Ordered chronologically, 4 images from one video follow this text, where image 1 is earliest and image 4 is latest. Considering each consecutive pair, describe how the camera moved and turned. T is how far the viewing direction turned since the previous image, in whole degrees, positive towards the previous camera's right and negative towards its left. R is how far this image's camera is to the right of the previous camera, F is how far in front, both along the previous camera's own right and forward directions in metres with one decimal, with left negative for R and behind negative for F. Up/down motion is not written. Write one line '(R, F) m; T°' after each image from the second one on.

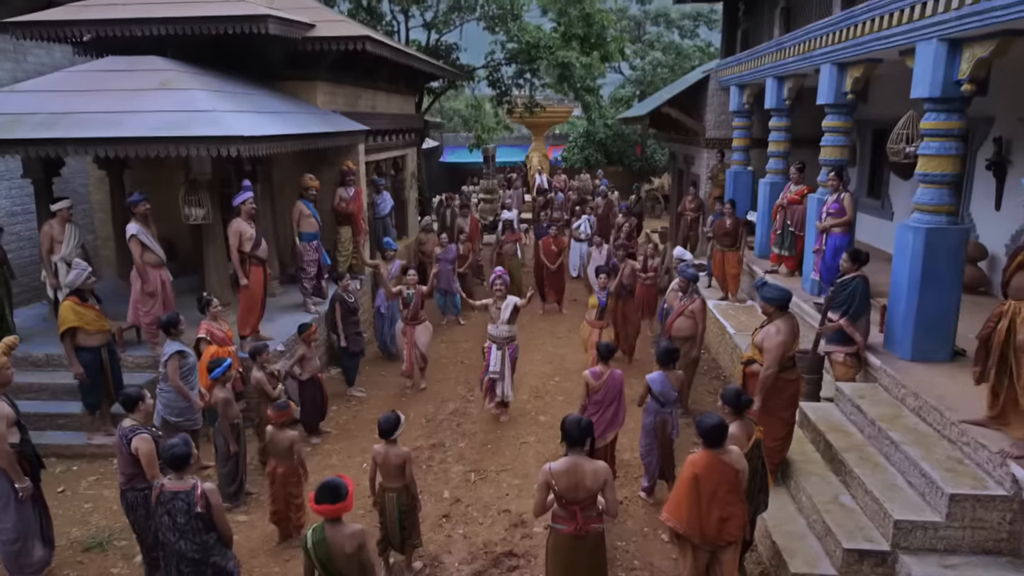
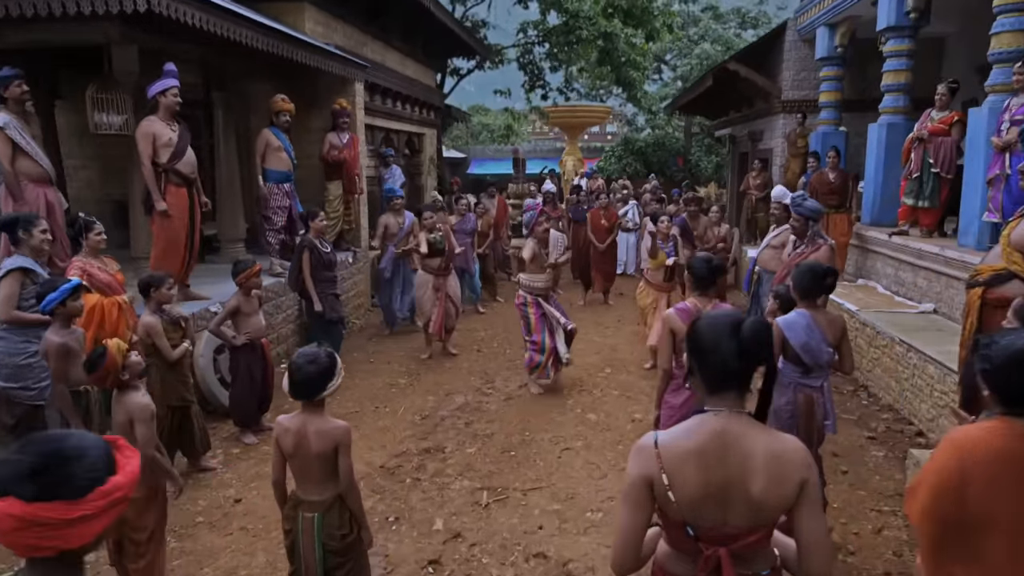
(-0.1, +2.6) m; -2°
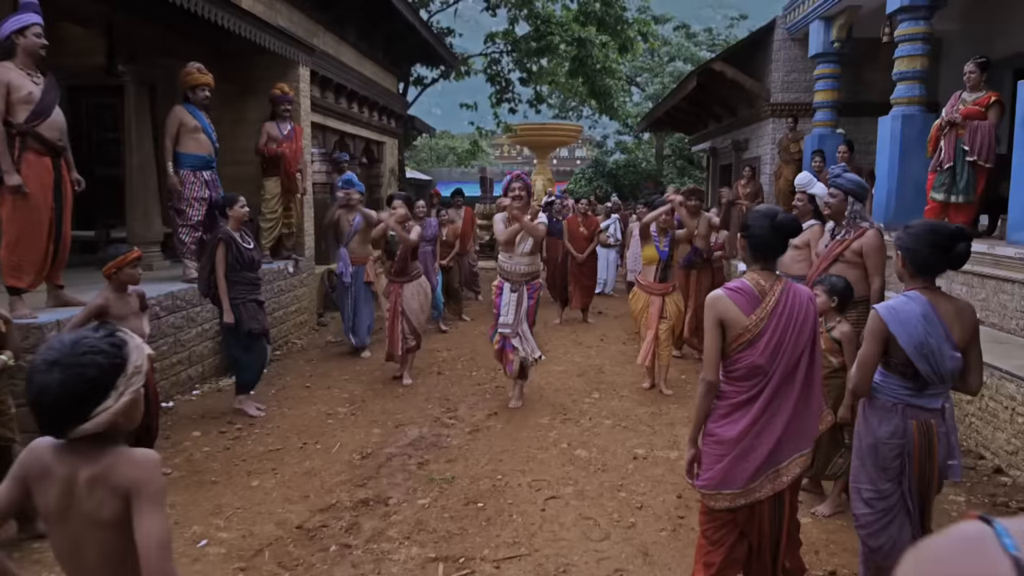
(0.0, +1.2) m; +3°
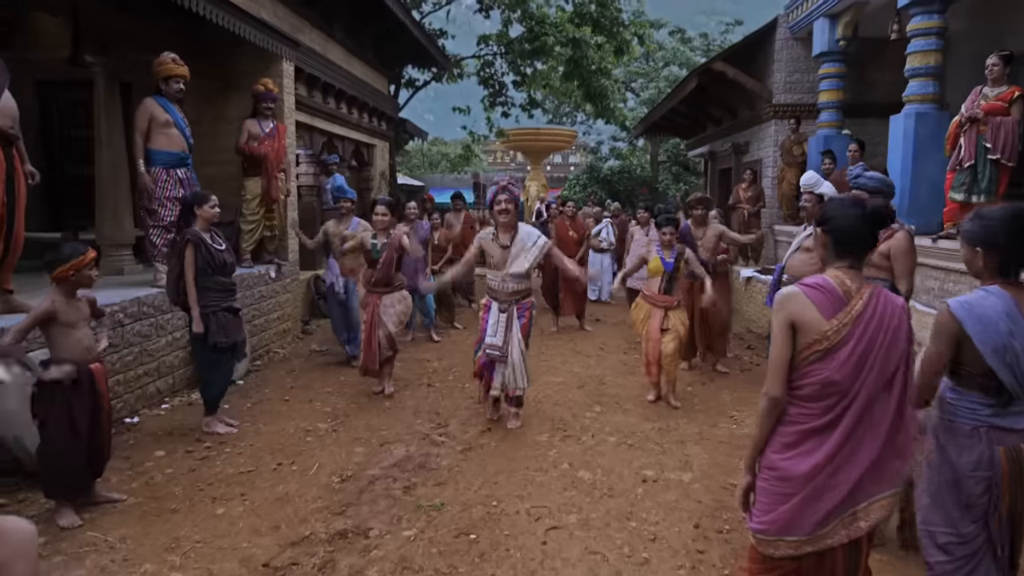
(0.0, +0.4) m; +1°
